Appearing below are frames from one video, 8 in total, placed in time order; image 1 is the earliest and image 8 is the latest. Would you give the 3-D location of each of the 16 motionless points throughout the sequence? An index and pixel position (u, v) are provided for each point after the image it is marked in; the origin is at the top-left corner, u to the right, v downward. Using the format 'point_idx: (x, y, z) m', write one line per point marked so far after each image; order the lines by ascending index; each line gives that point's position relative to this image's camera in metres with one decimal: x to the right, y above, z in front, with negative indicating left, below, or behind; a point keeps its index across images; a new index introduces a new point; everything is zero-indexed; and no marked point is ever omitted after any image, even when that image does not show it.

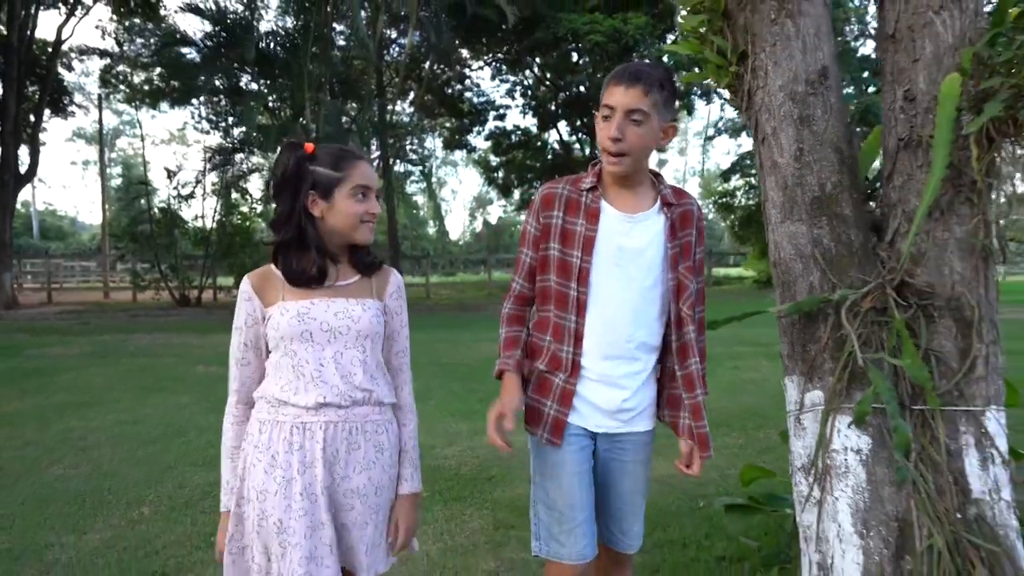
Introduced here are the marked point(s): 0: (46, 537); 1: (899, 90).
0: (-2.2, -1.2, +3.8) m
1: (+1.2, +0.6, +2.5) m
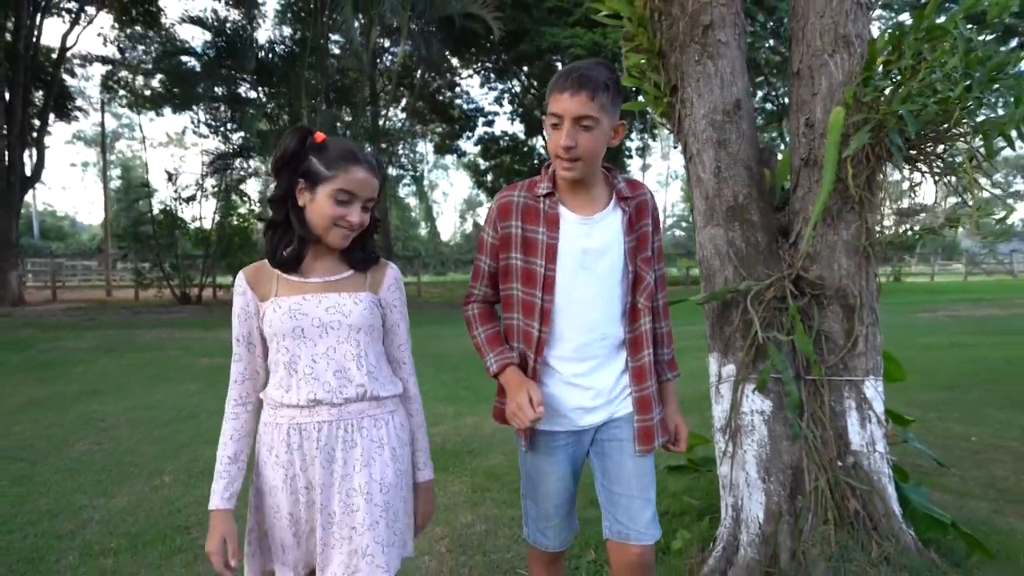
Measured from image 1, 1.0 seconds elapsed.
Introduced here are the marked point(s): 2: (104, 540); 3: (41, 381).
0: (-2.3, -1.1, +4.3) m
1: (+1.1, +0.6, +3.1) m
2: (-1.9, -1.2, +3.8) m
3: (-4.1, -0.8, +7.2) m
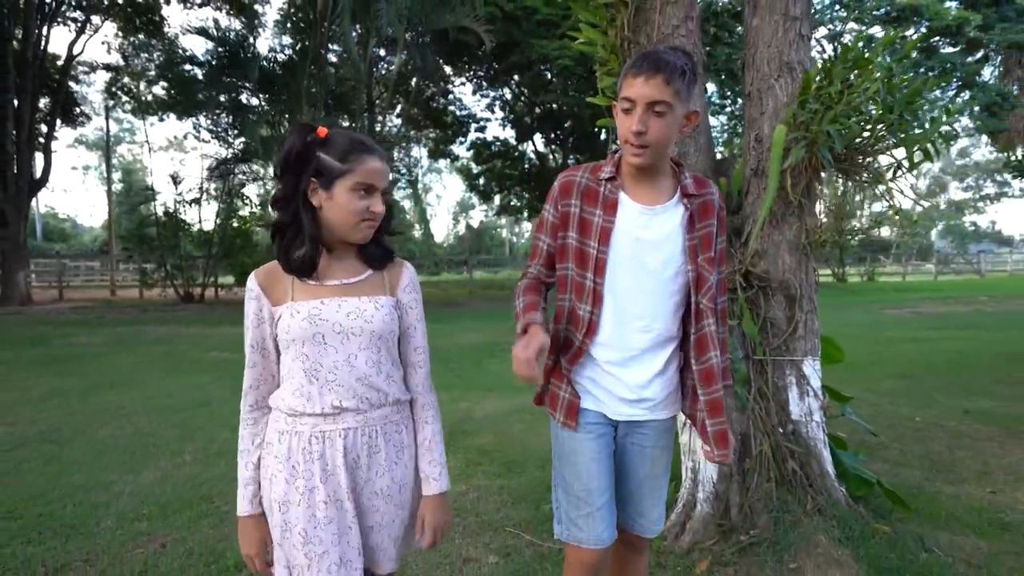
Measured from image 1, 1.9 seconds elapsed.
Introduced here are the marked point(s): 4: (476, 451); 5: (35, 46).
0: (-2.4, -1.1, +4.8) m
1: (+1.1, +0.7, +3.6) m
2: (-2.0, -1.1, +4.3) m
3: (-4.1, -0.8, +7.7) m
4: (-0.2, -1.0, +4.9) m
5: (-9.2, +4.7, +15.9) m
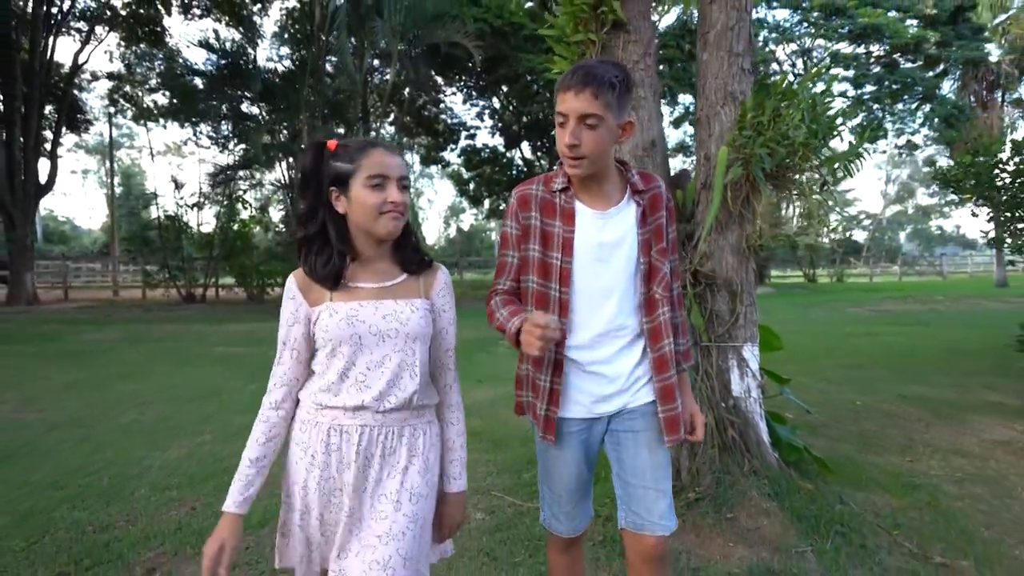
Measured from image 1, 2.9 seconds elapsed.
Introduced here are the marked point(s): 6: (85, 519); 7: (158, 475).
0: (-2.5, -1.1, +5.4) m
1: (+1.0, +0.7, +4.2) m
2: (-2.1, -1.1, +4.8) m
3: (-4.3, -0.8, +8.2) m
4: (-0.3, -1.0, +5.5) m
5: (-9.5, +4.7, +16.4) m
6: (-2.2, -1.2, +4.2) m
7: (-2.1, -1.1, +4.9) m
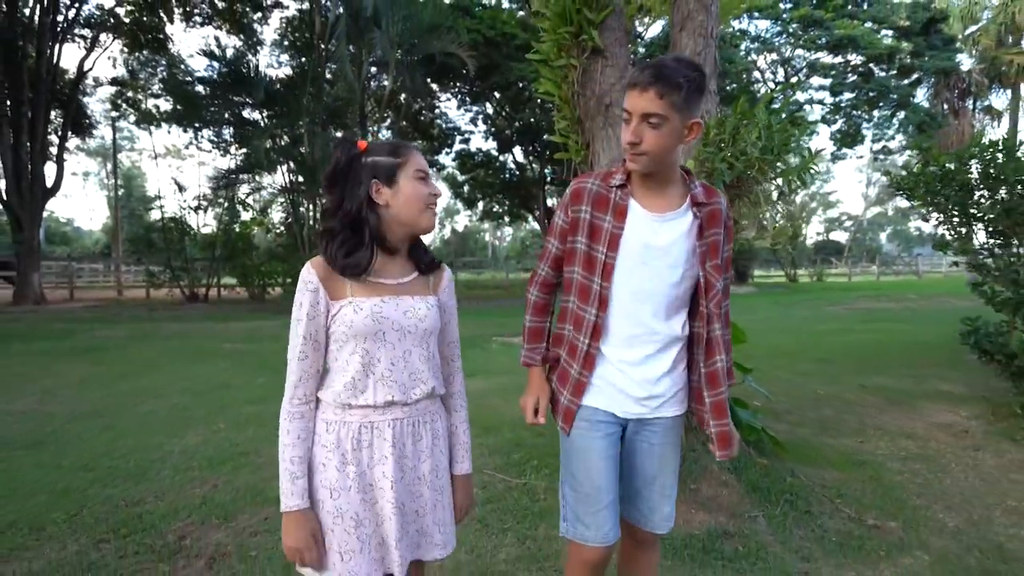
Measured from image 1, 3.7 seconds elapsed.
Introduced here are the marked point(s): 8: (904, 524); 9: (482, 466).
0: (-2.5, -1.1, +5.8) m
1: (+0.9, +0.7, +4.6) m
2: (-2.1, -1.1, +5.3) m
3: (-4.4, -0.8, +8.6) m
4: (-0.4, -1.0, +6.0) m
5: (-9.6, +4.7, +16.8) m
6: (-2.3, -1.2, +4.7) m
7: (-2.2, -1.1, +5.4) m
8: (+1.7, -1.0, +3.6) m
9: (-0.2, -1.1, +4.9) m
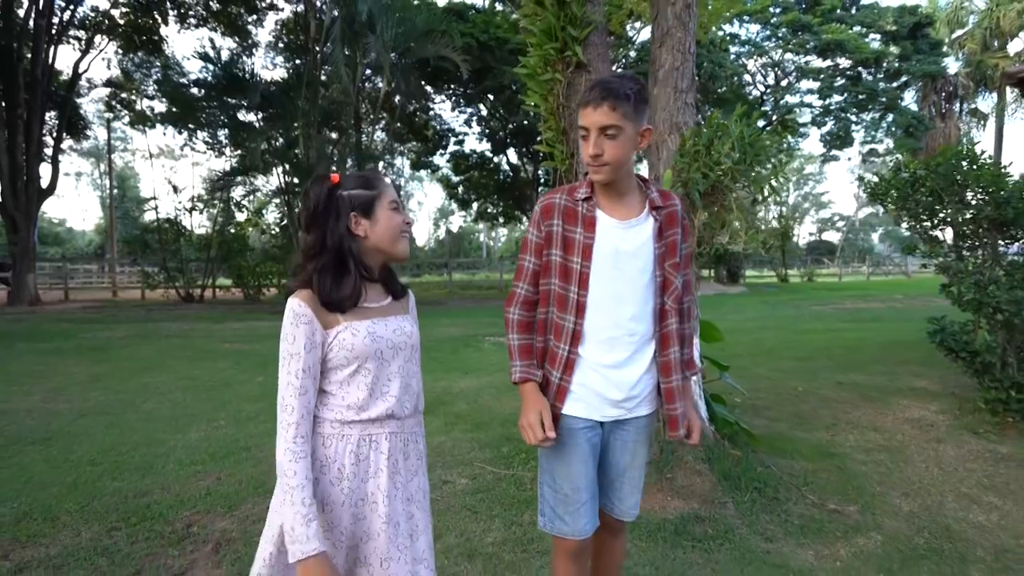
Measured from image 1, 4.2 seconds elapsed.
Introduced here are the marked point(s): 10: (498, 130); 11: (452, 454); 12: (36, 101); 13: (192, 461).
0: (-2.6, -1.1, +6.1) m
1: (+0.8, +0.7, +4.9) m
2: (-2.2, -1.1, +5.5) m
3: (-4.5, -0.8, +8.9) m
4: (-0.5, -1.0, +6.3) m
5: (-9.8, +4.7, +17.0) m
6: (-2.3, -1.2, +4.9) m
7: (-2.3, -1.1, +5.6) m
8: (+1.6, -1.0, +3.8) m
9: (-0.2, -1.1, +5.1) m
10: (-0.3, +3.6, +18.5) m
11: (-0.4, -1.1, +5.2) m
12: (-9.9, +3.9, +17.0) m
13: (-2.1, -1.2, +5.4) m
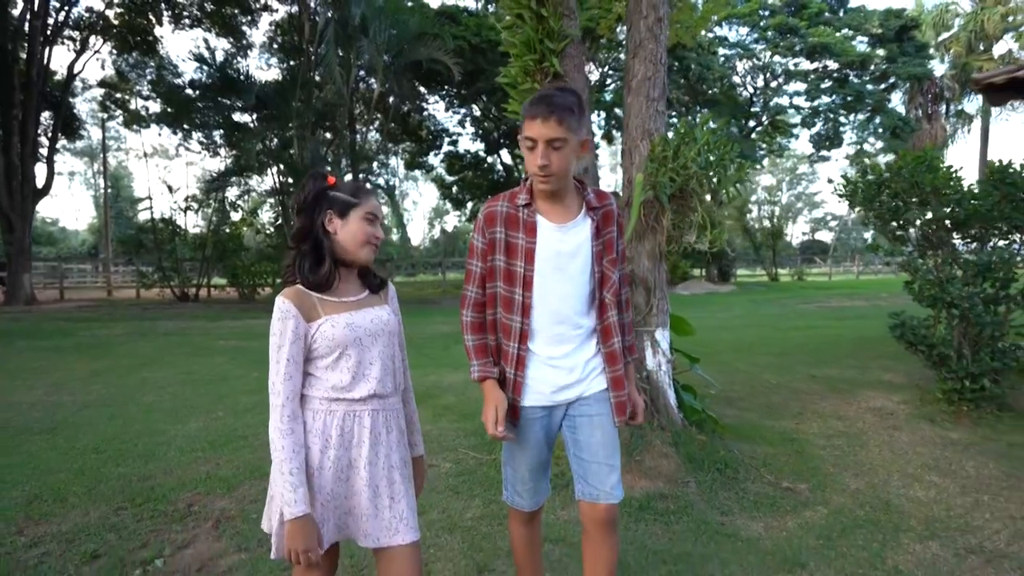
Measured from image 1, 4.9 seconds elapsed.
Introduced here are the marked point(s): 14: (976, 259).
0: (-2.7, -1.1, +6.4) m
1: (+0.7, +0.7, +5.2) m
2: (-2.3, -1.1, +5.8) m
3: (-4.6, -0.8, +9.2) m
4: (-0.6, -1.0, +6.6) m
5: (-10.0, +4.7, +17.3) m
6: (-2.5, -1.2, +5.2) m
7: (-2.4, -1.1, +5.9) m
8: (+1.5, -1.0, +4.2) m
9: (-0.4, -1.0, +5.4) m
10: (-0.5, +3.6, +18.8) m
11: (-0.5, -1.0, +5.5) m
12: (-10.1, +3.9, +17.2) m
13: (-2.3, -1.1, +5.7) m
14: (+3.2, +0.2, +5.7) m
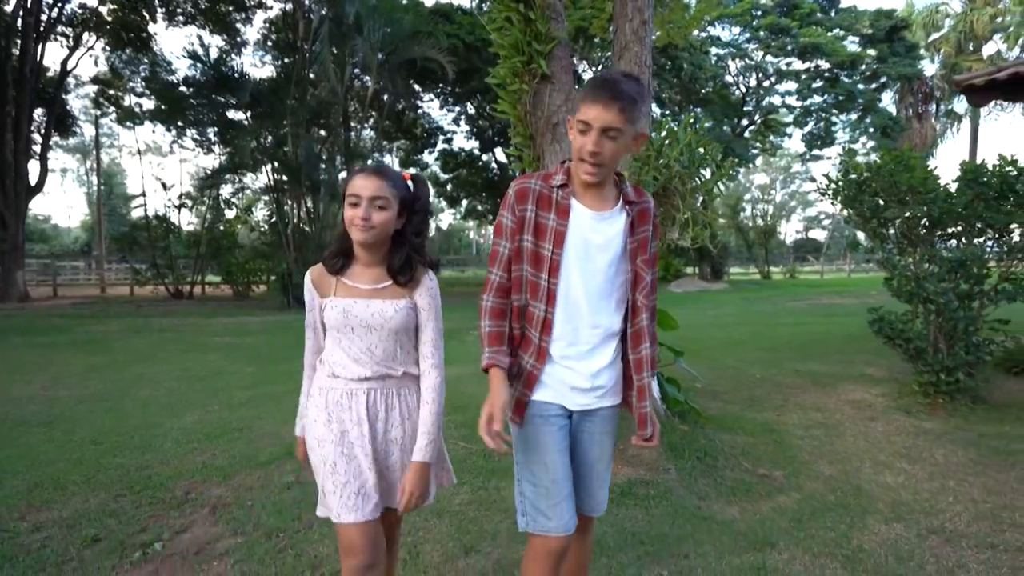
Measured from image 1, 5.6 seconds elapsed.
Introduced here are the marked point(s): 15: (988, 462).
0: (-2.8, -1.0, +6.5) m
1: (+0.6, +0.7, +5.4) m
2: (-2.4, -1.1, +6.0) m
3: (-4.7, -0.7, +9.3) m
4: (-0.7, -0.9, +6.7) m
5: (-10.1, +4.7, +17.3) m
6: (-2.5, -1.1, +5.4) m
7: (-2.5, -1.1, +6.0) m
8: (+1.5, -1.0, +4.3) m
9: (-0.4, -1.0, +5.6) m
10: (-0.7, +3.7, +19.0) m
11: (-0.6, -1.0, +5.7) m
12: (-10.2, +4.0, +17.3) m
13: (-2.3, -1.1, +5.9) m
14: (+3.2, +0.2, +5.9) m
15: (+2.6, -0.9, +4.4) m
